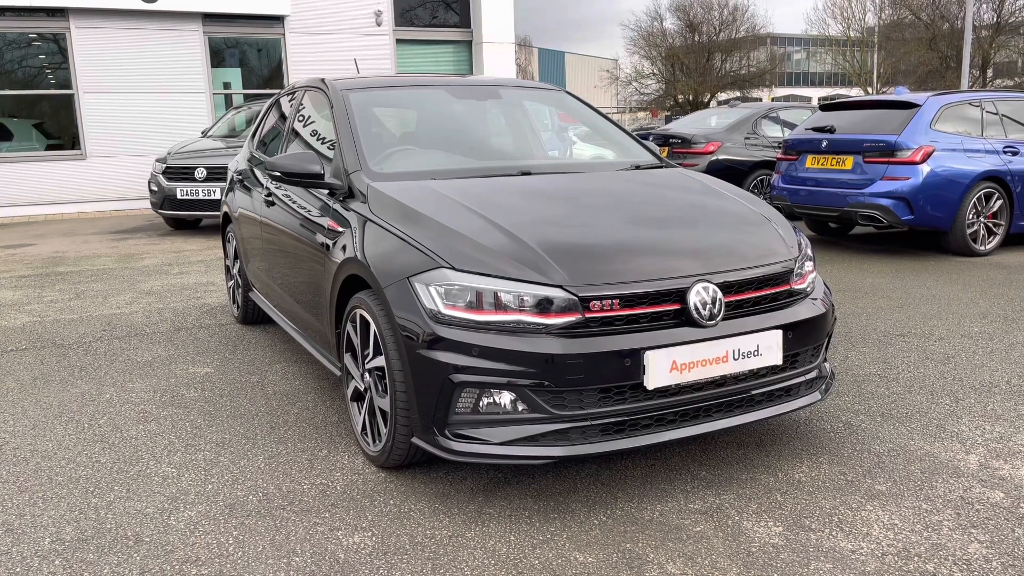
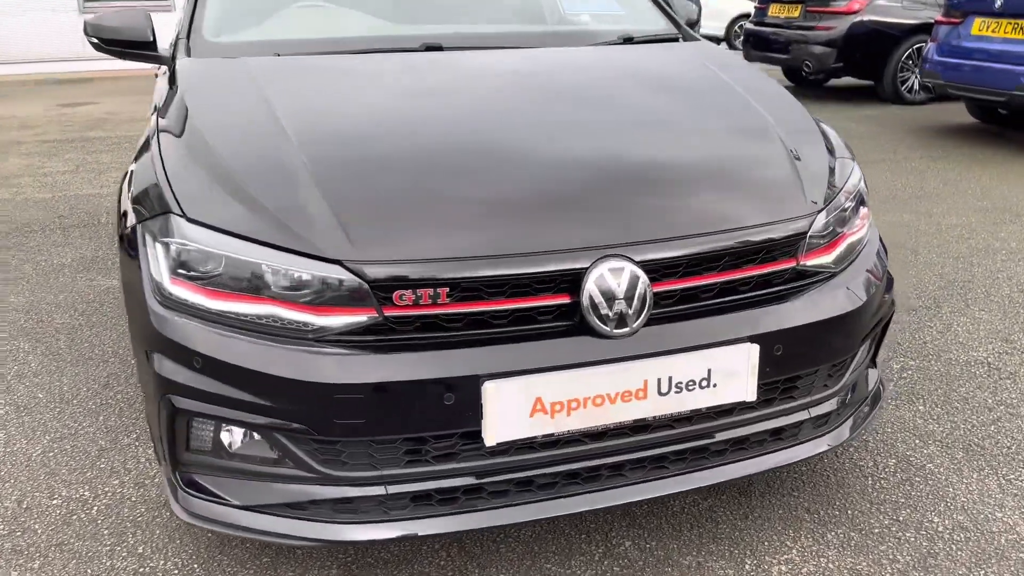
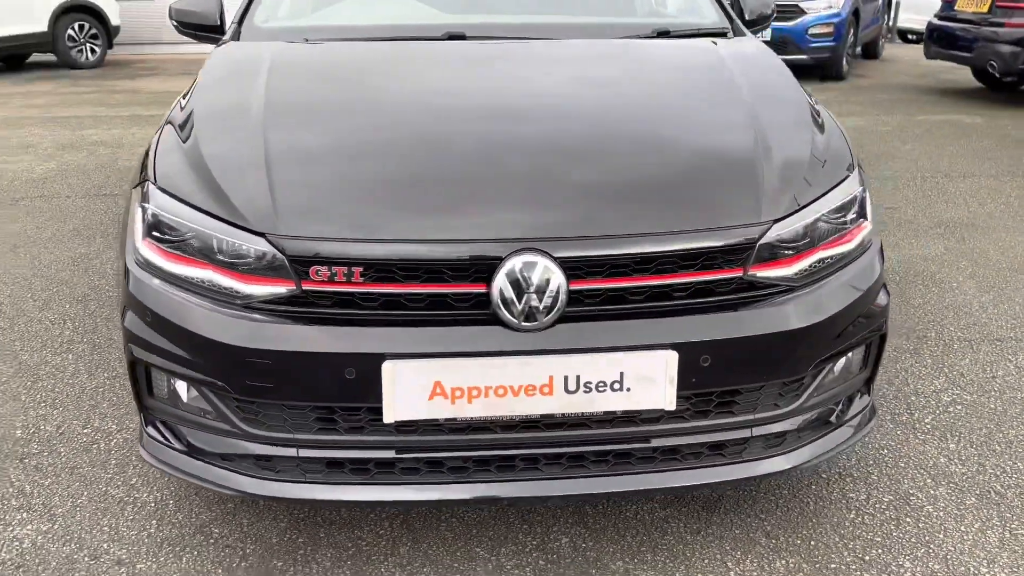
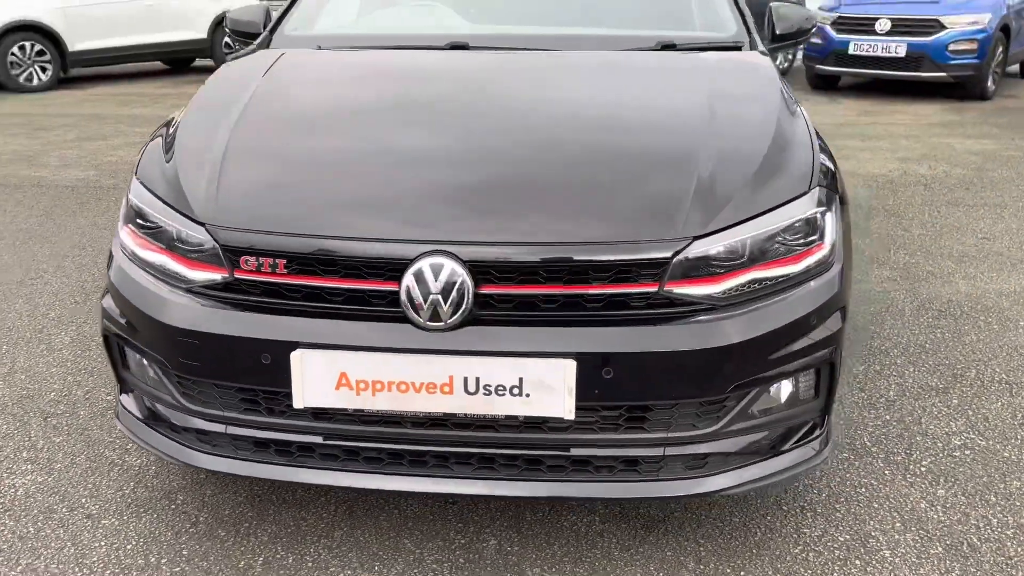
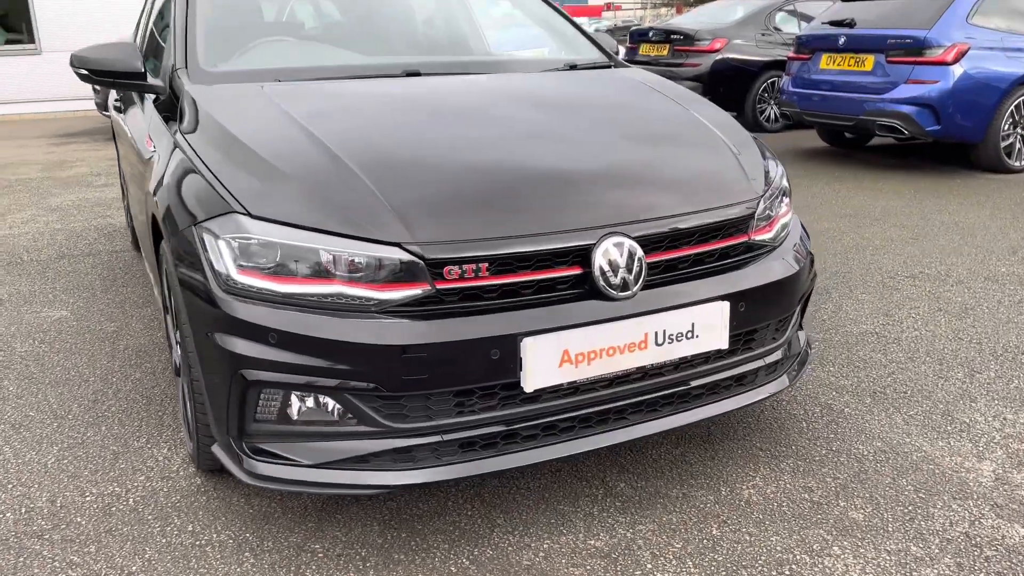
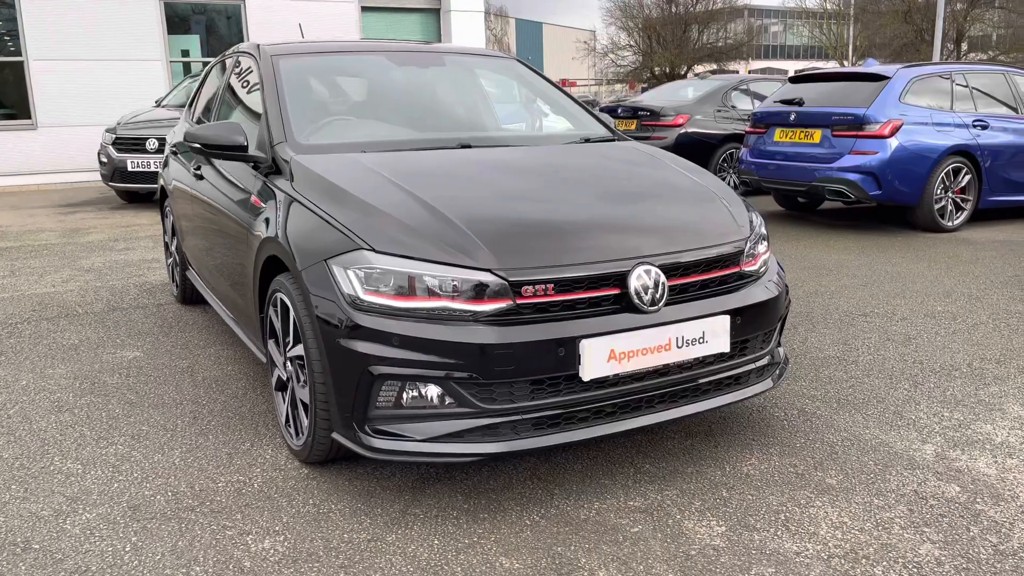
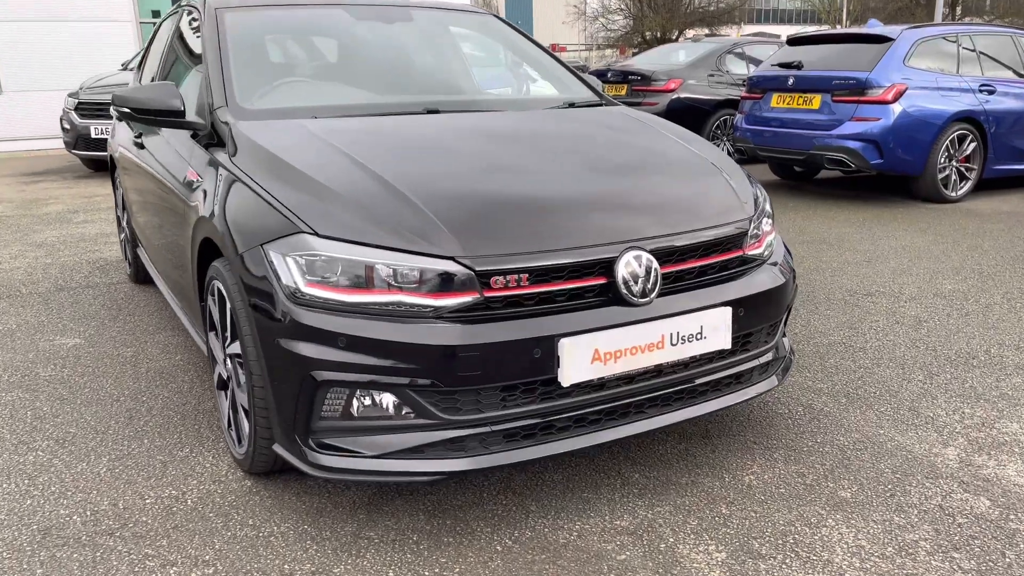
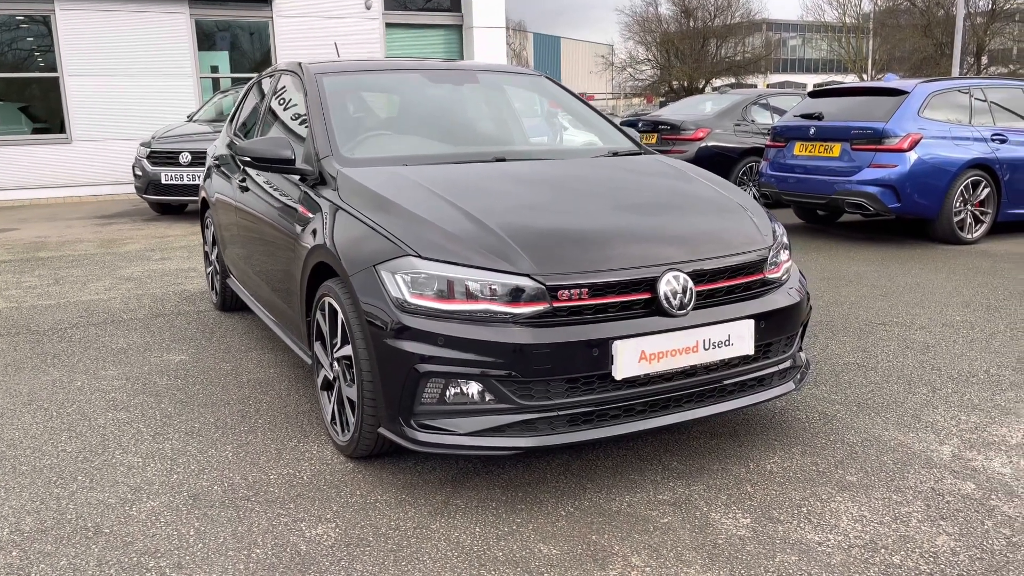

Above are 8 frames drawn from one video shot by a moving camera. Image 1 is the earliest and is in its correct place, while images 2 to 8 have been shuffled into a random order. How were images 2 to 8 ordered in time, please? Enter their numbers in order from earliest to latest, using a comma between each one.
8, 6, 7, 5, 2, 3, 4
